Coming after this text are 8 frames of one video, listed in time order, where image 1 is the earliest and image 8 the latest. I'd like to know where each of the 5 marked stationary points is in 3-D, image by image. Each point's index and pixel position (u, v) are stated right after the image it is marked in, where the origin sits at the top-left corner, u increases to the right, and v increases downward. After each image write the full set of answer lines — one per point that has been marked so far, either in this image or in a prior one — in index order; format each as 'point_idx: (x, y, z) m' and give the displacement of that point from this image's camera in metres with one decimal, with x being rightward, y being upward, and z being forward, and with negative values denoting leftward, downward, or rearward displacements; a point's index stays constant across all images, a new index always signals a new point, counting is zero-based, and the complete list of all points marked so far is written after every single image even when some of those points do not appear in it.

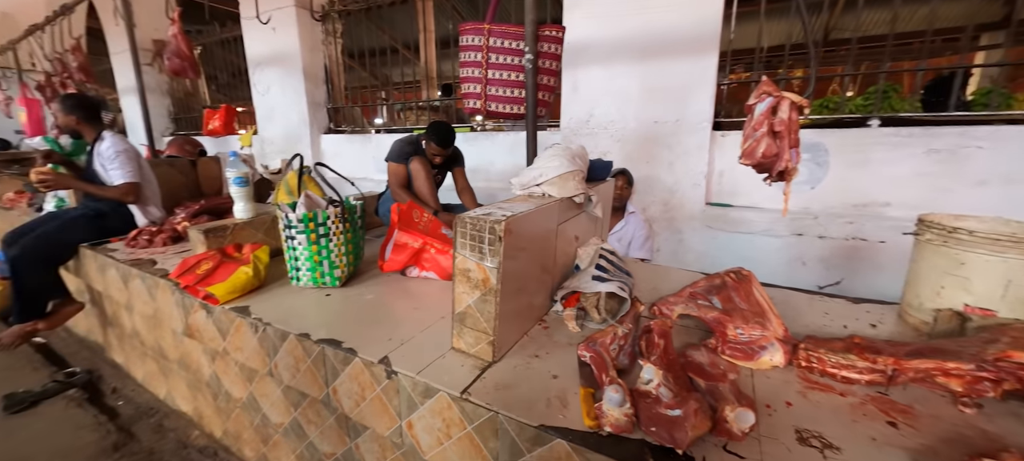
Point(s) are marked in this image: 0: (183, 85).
0: (-4.2, +1.8, +4.9) m
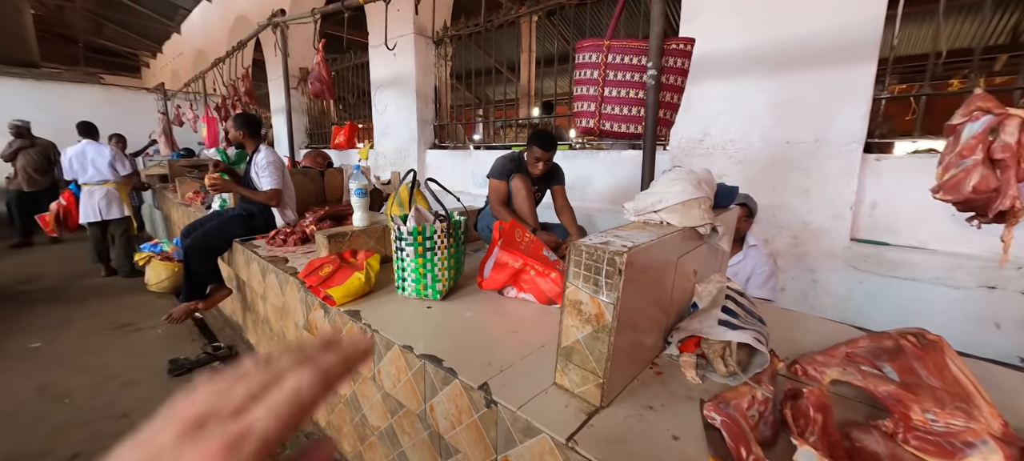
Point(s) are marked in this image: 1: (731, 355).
0: (-2.8, +1.8, +5.6) m
1: (+0.5, -0.3, +0.9) m
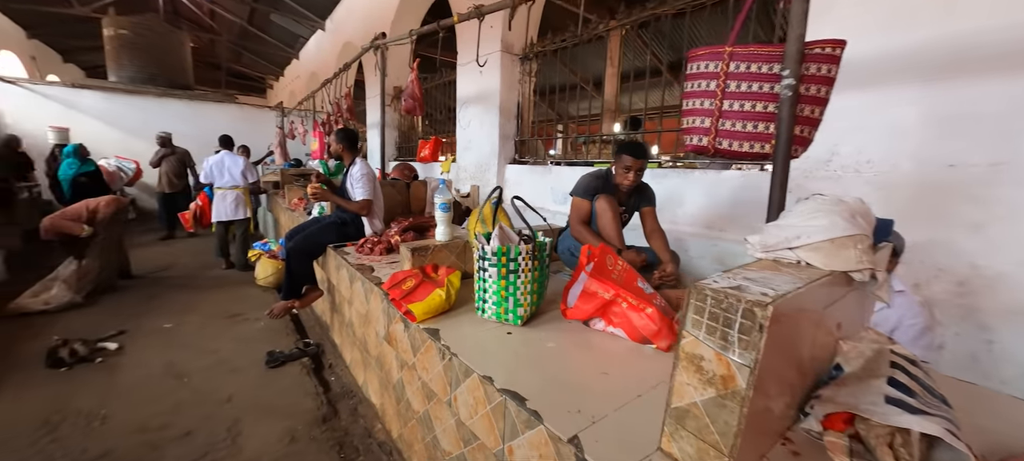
0: (-1.6, +1.7, +6.0) m
1: (+0.7, -0.4, +0.7) m
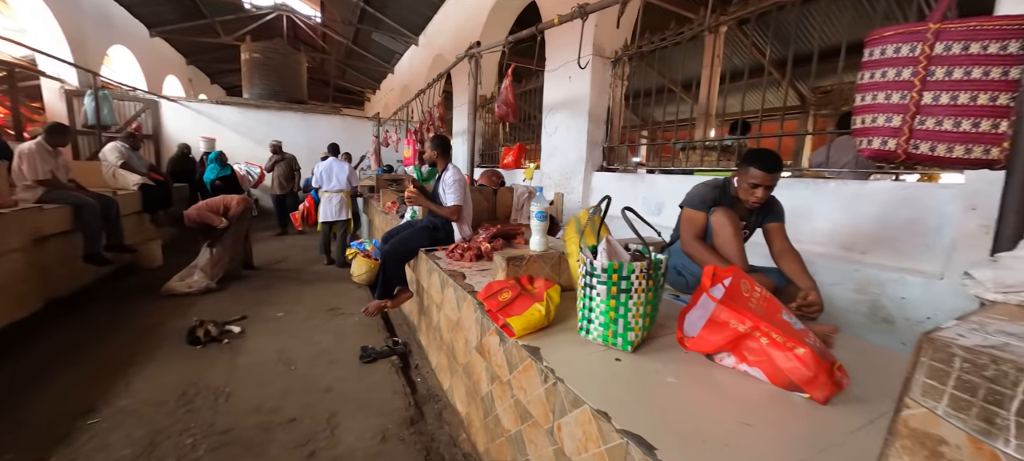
0: (-0.3, +1.6, +6.1) m
1: (+0.9, -0.4, +0.4) m
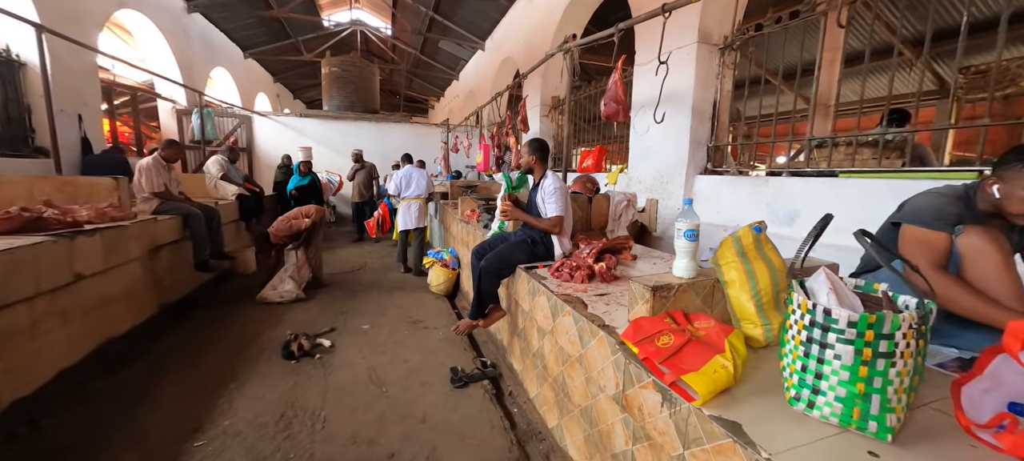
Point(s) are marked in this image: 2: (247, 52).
0: (+0.8, +1.5, +5.8) m
1: (+1.2, -0.5, 0.0) m
2: (-7.0, +4.7, +10.1) m
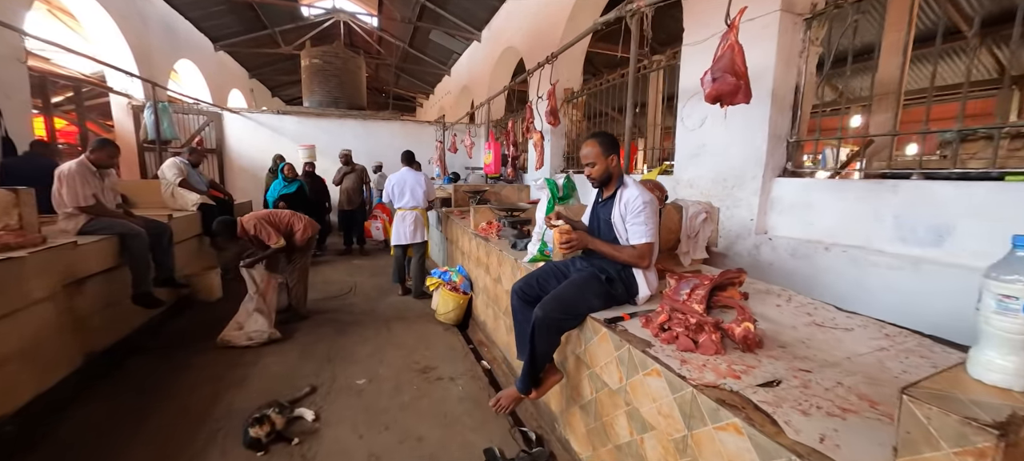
0: (+1.0, +1.4, +5.1) m
1: (+1.6, -0.6, -0.7) m
2: (-7.0, +4.4, +9.2) m
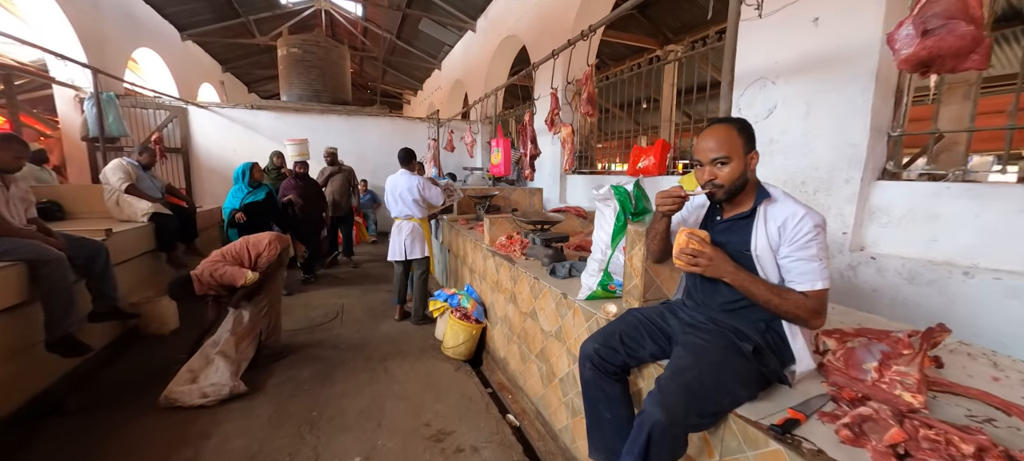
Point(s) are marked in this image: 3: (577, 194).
0: (+1.1, +1.3, +4.5) m
1: (+1.9, -0.7, -1.2) m
2: (-7.1, +4.3, +8.3) m
3: (+0.8, +0.4, +4.7) m
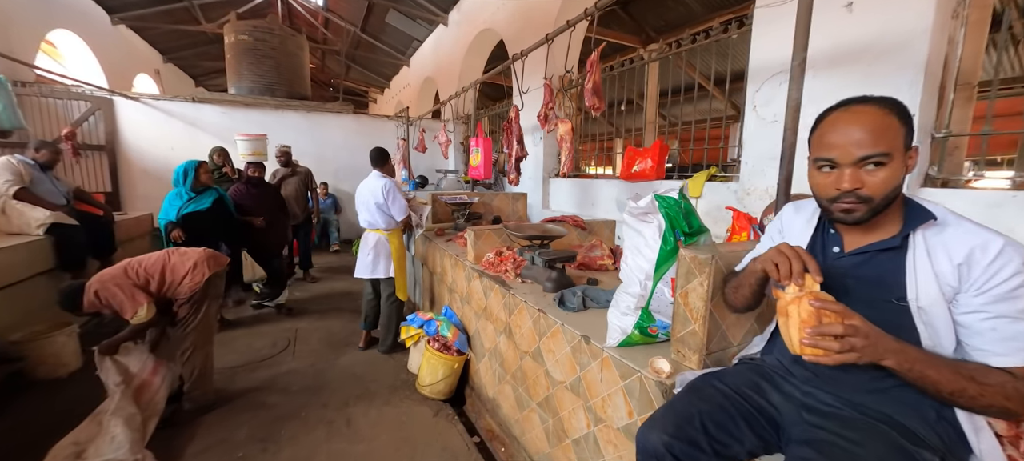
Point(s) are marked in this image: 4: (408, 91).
0: (+0.9, +1.2, +4.2) m
1: (+2.2, -0.8, -1.5) m
2: (-7.6, +4.1, +7.3) m
3: (+0.6, +0.4, +4.3) m
4: (-2.7, +3.7, +10.0) m
